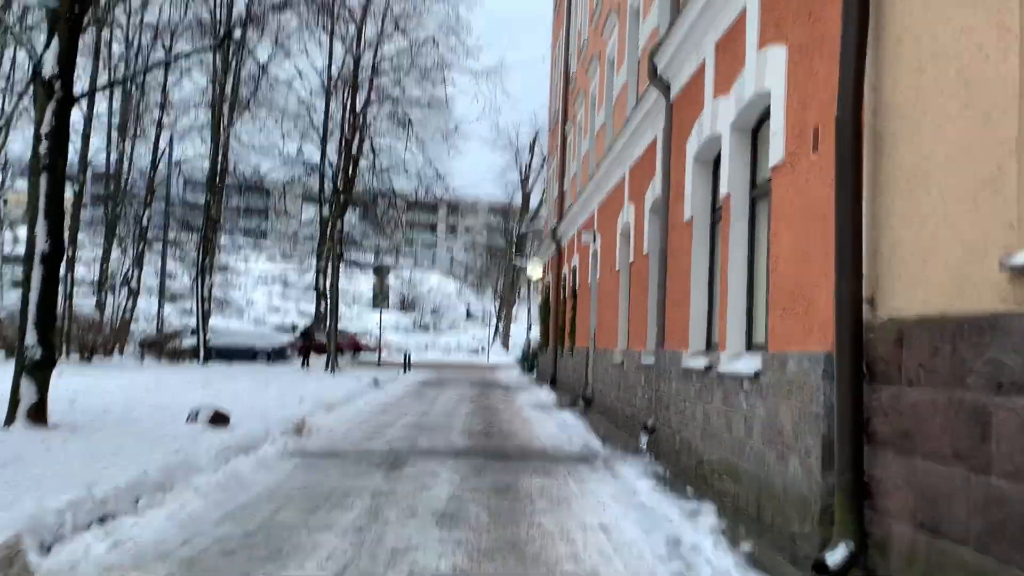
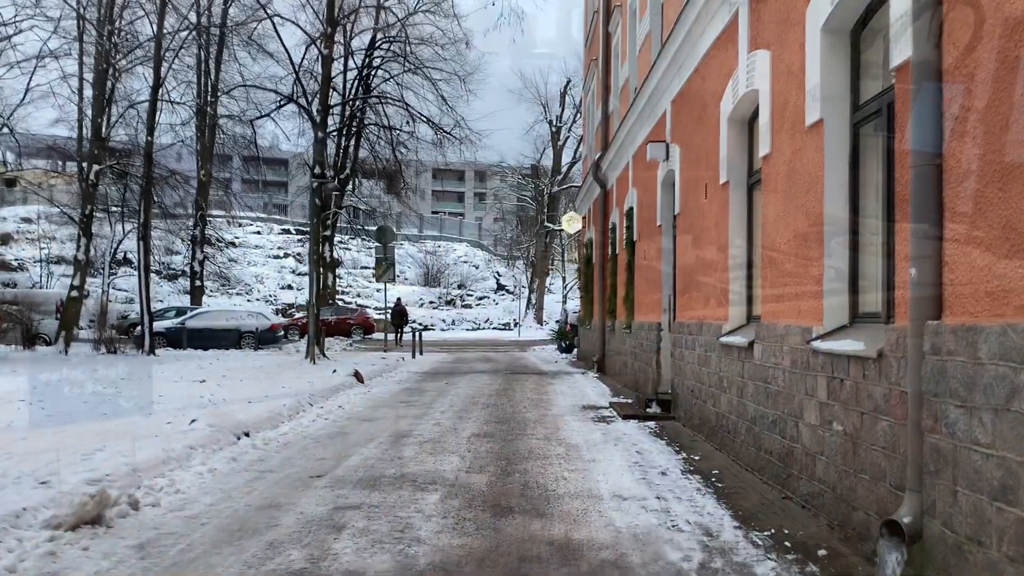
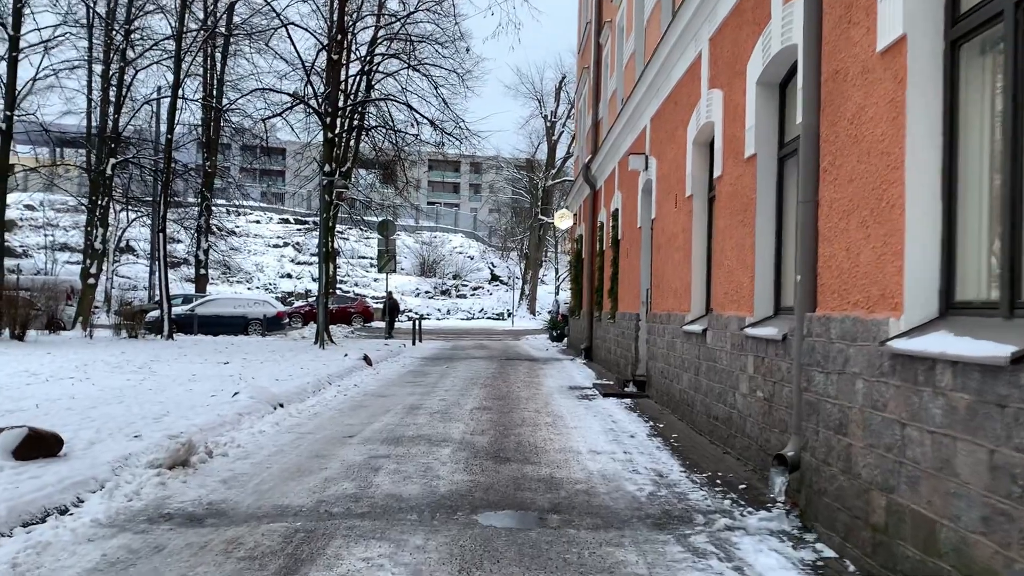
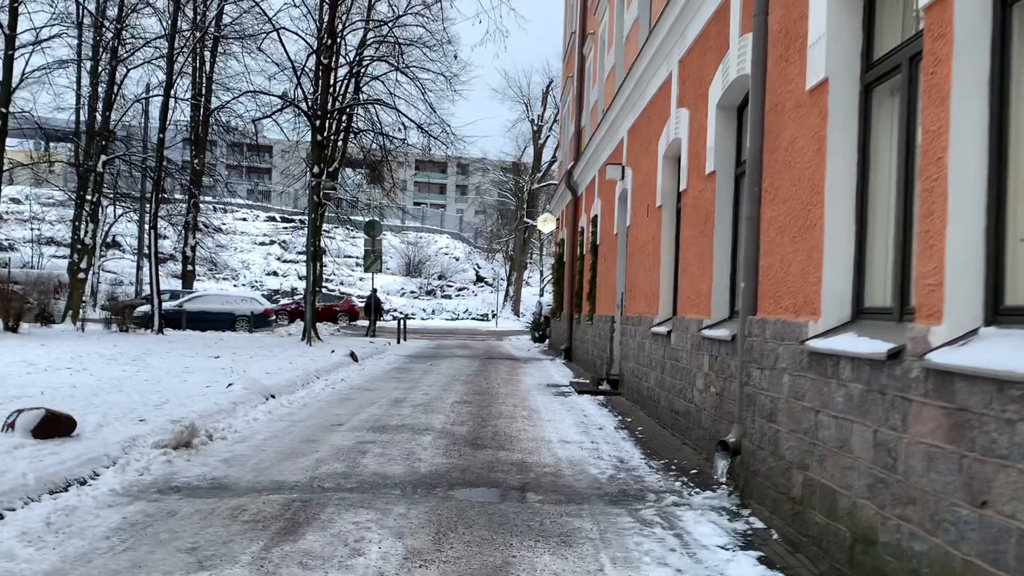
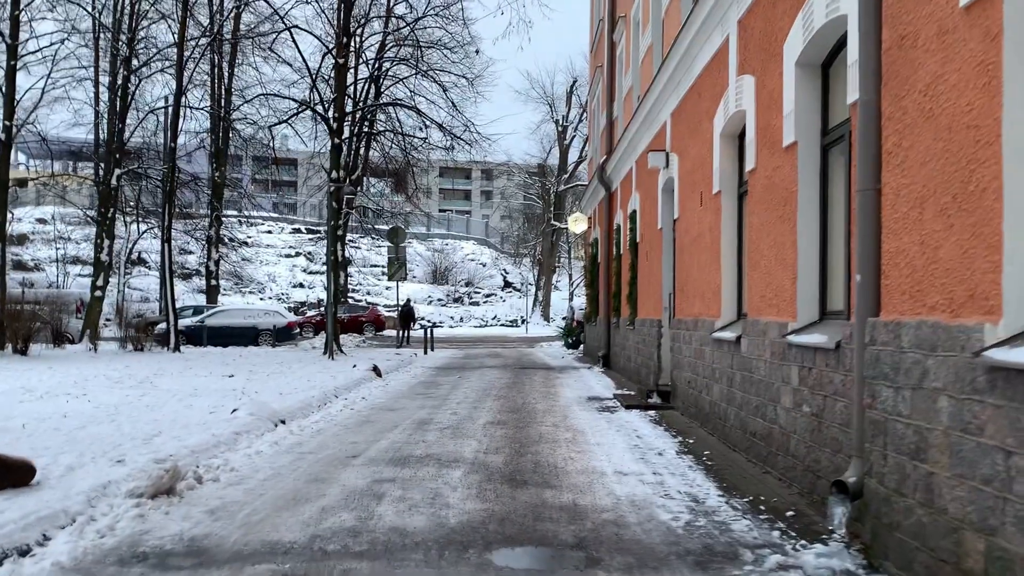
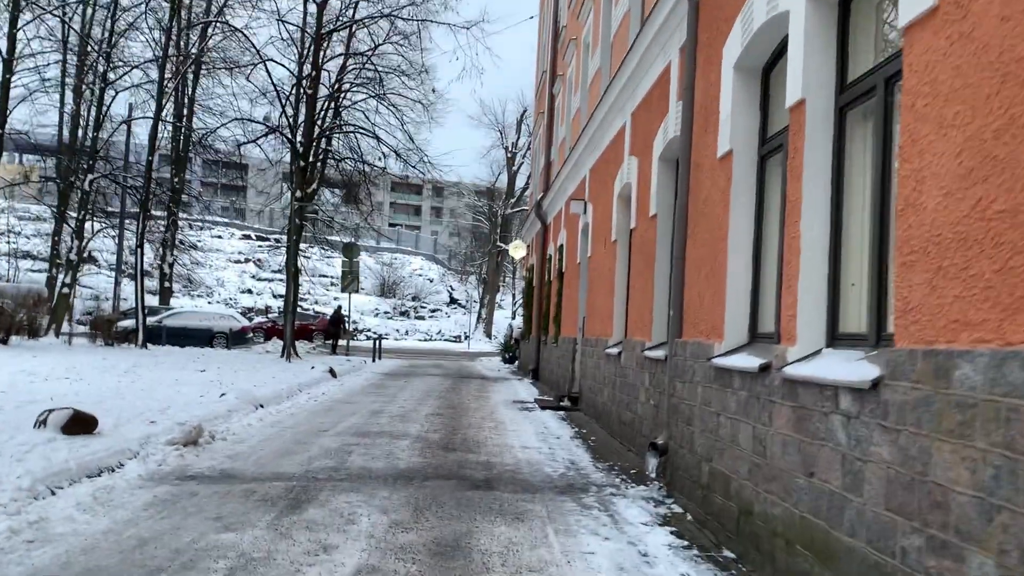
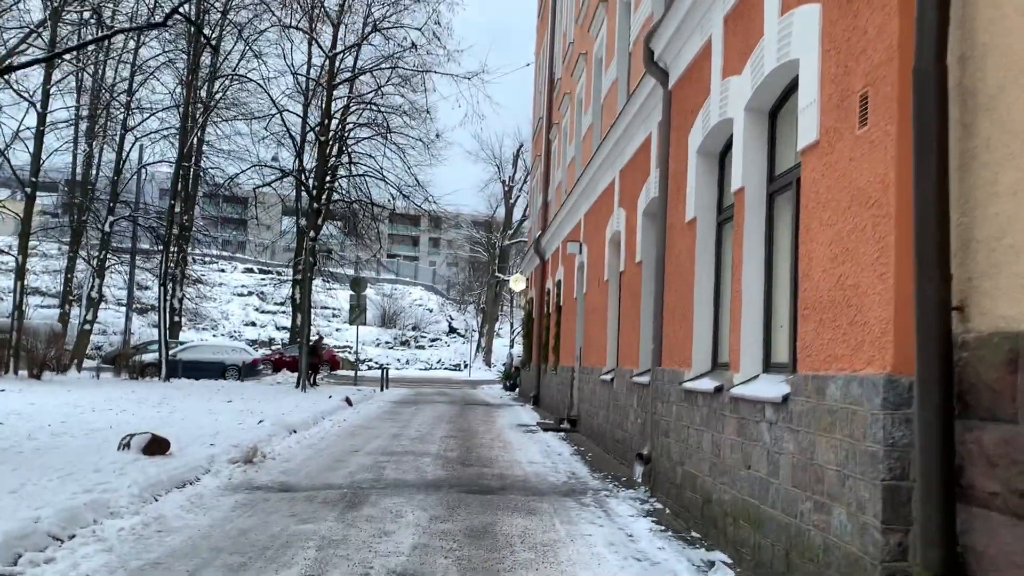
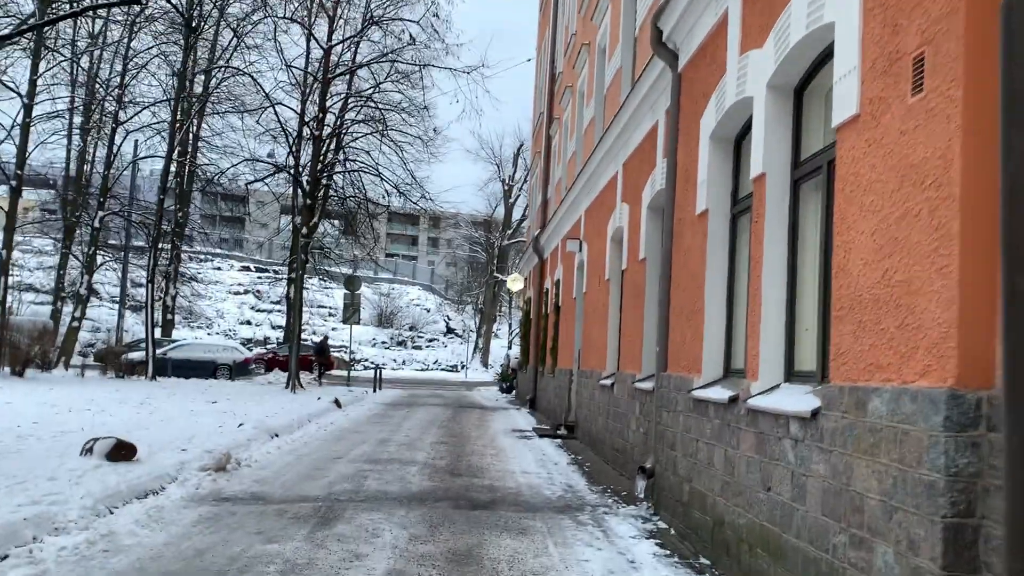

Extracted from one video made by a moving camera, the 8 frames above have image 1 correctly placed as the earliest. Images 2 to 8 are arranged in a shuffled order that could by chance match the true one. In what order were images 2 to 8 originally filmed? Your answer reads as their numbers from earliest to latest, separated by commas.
7, 8, 6, 4, 3, 5, 2
